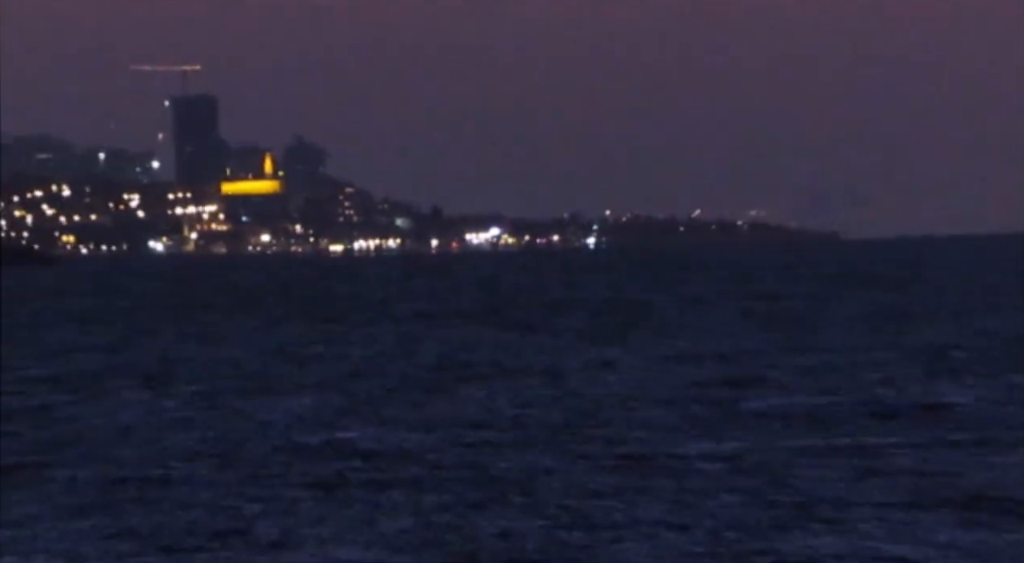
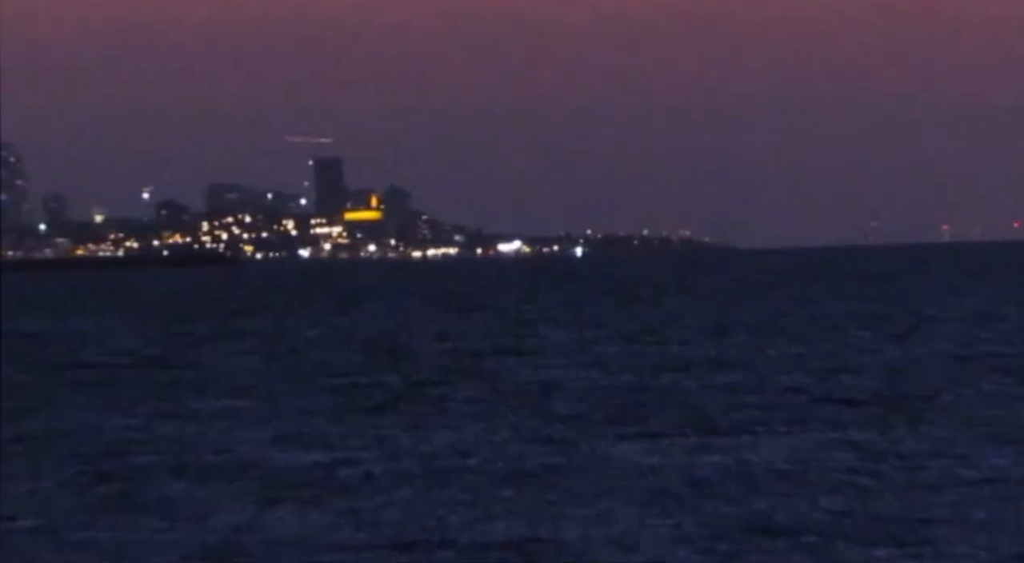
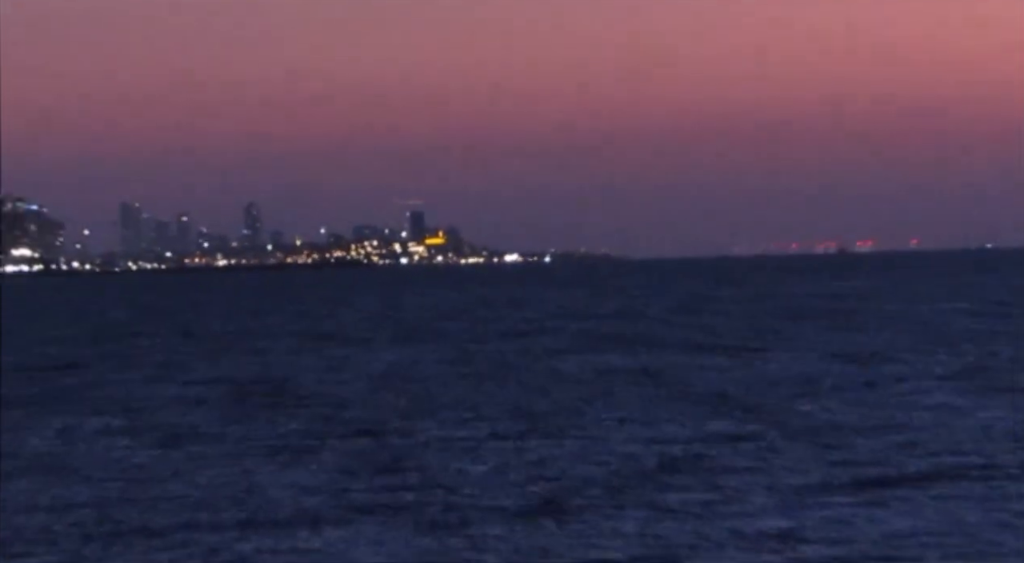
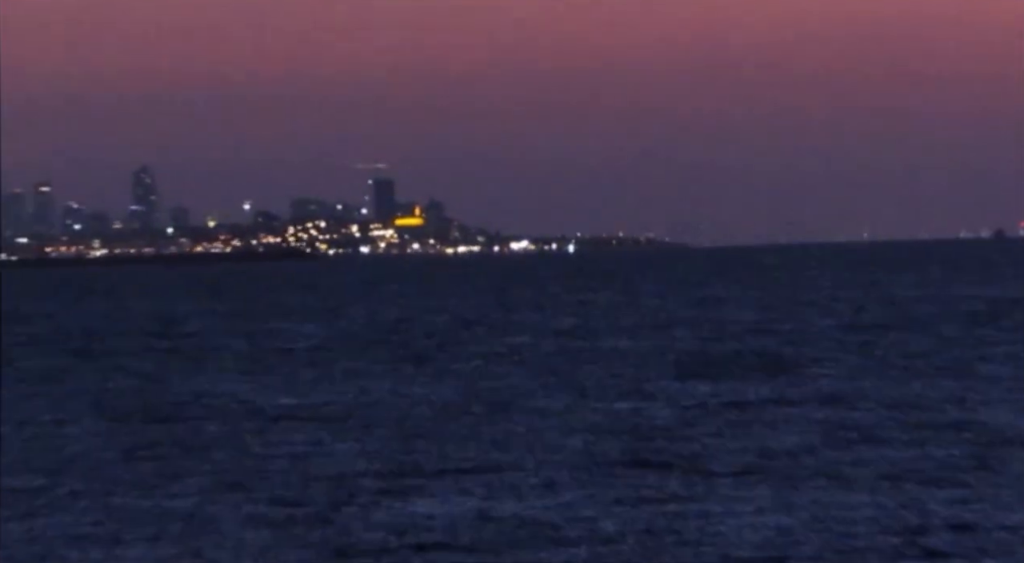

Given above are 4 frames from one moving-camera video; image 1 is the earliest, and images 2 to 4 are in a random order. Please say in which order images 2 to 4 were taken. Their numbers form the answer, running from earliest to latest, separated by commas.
2, 4, 3
